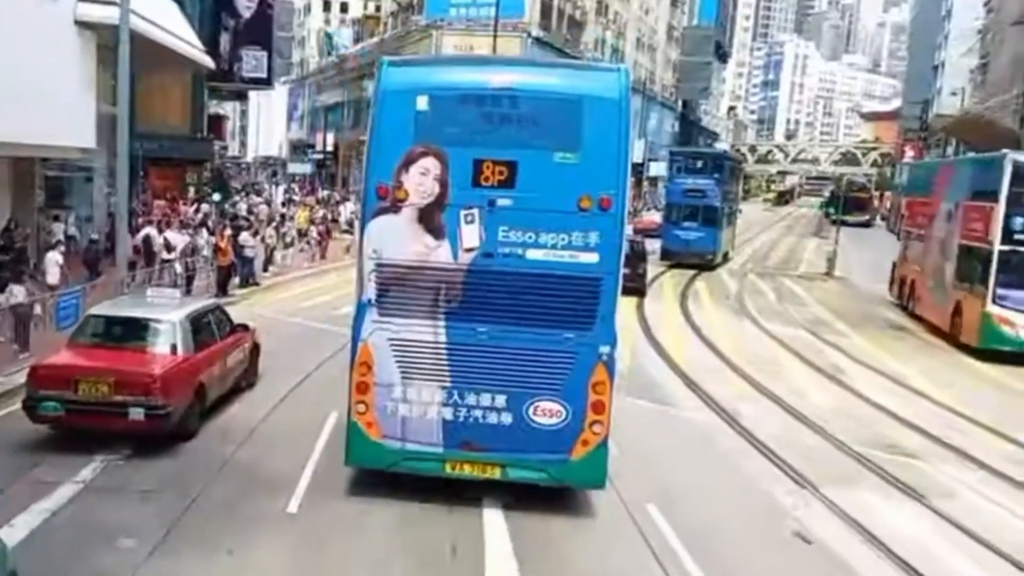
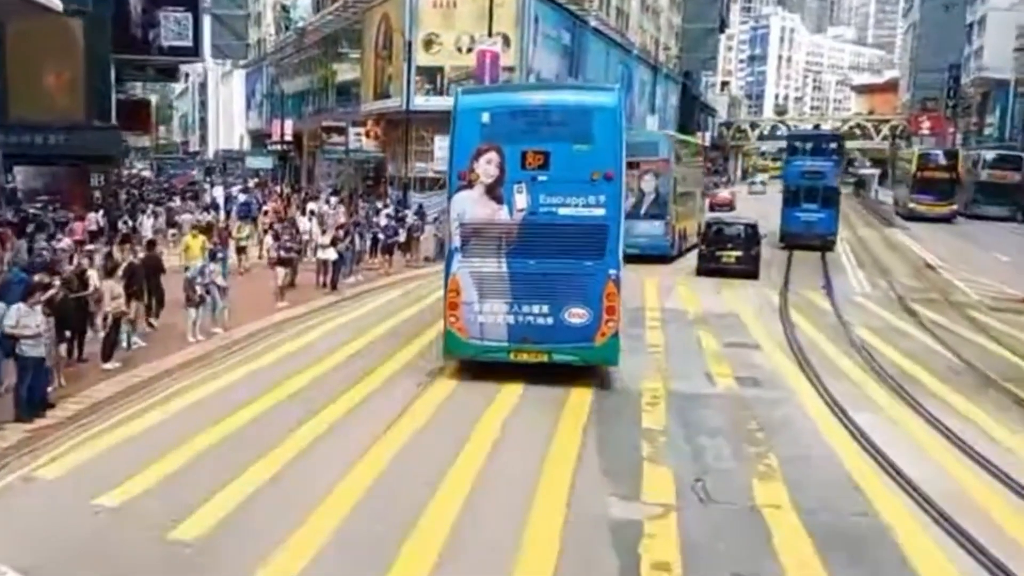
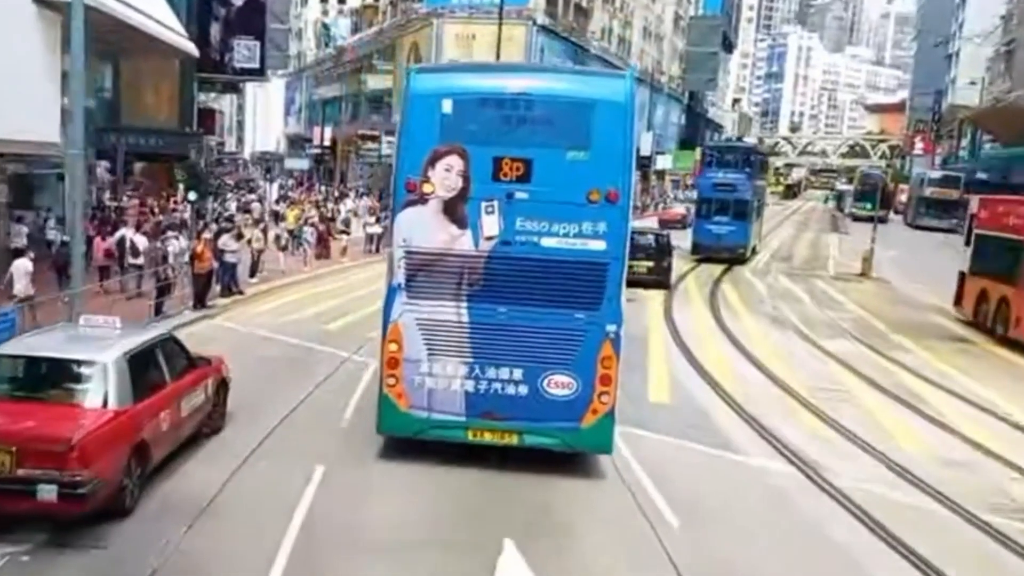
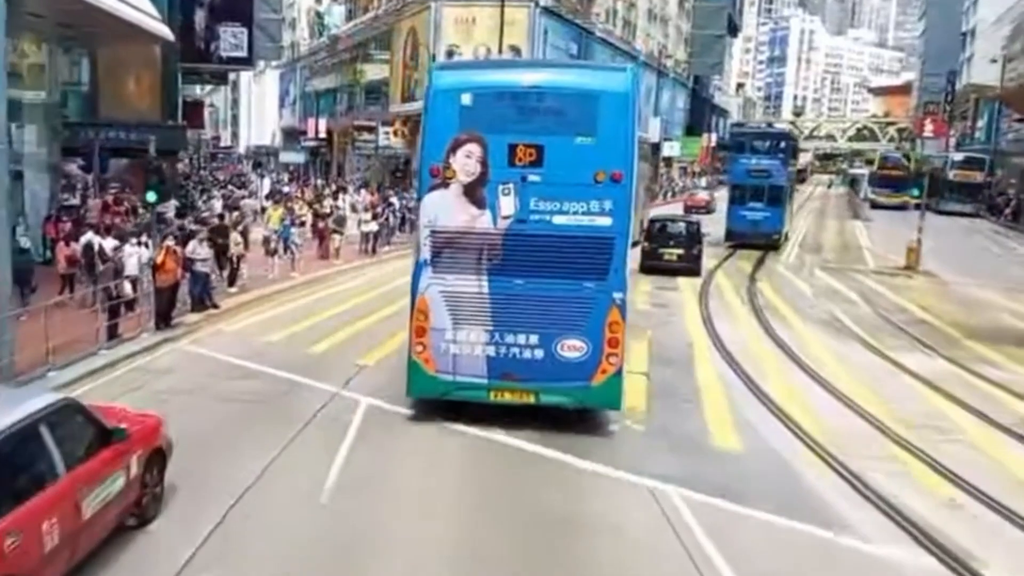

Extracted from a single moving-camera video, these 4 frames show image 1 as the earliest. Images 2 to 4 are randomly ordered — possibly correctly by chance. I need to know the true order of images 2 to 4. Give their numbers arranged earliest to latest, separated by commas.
3, 4, 2
